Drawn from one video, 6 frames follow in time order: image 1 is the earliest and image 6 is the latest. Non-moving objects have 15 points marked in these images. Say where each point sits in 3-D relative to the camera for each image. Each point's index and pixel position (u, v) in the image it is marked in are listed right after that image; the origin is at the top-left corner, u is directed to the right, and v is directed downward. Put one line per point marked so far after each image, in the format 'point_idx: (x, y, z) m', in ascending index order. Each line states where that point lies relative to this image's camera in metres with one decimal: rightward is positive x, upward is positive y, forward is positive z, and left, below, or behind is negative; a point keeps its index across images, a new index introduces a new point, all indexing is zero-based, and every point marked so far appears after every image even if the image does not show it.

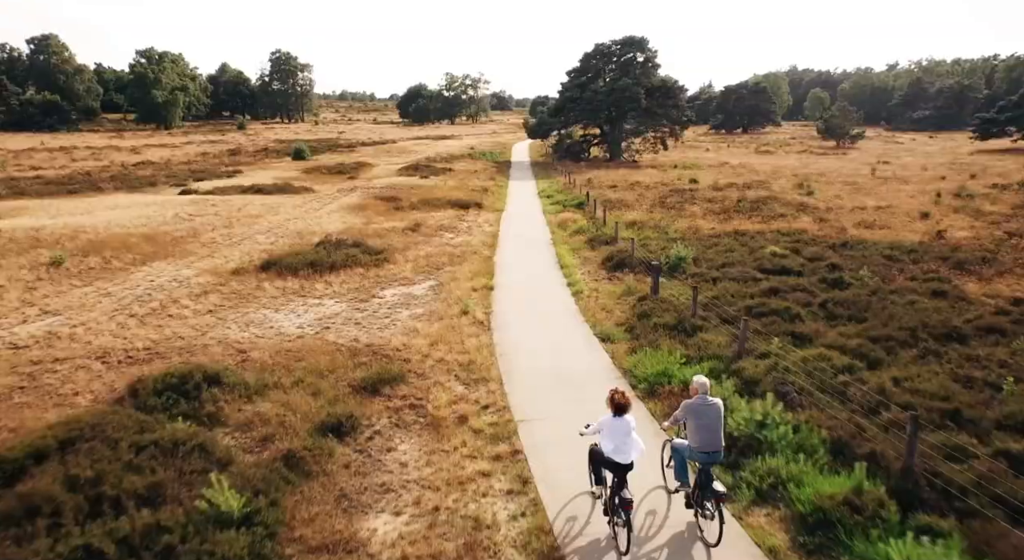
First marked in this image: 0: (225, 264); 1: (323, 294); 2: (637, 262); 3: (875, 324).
0: (-9.2, +0.5, +19.2) m
1: (-5.2, -0.4, +16.6) m
2: (+4.1, +0.5, +19.7) m
3: (+8.7, -1.0, +14.4) m
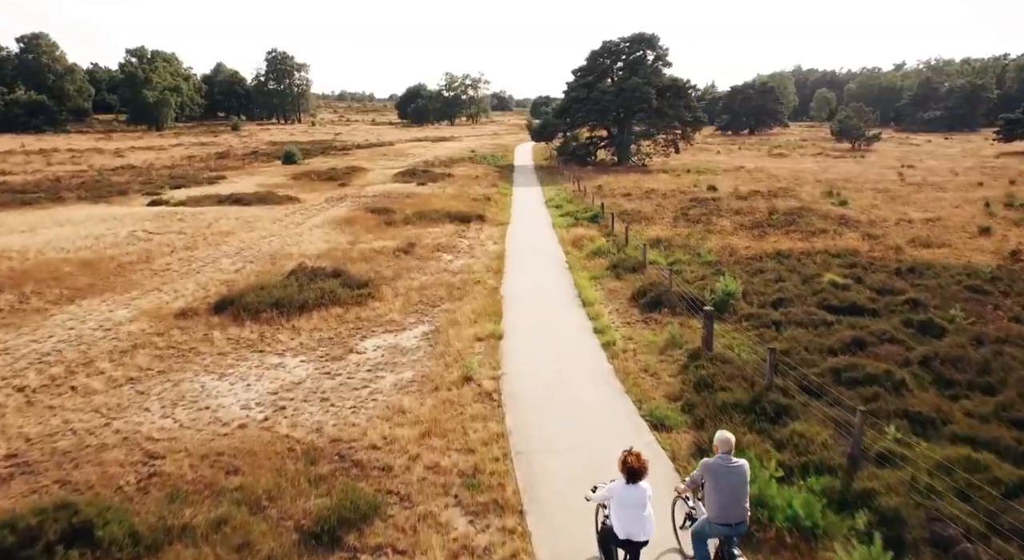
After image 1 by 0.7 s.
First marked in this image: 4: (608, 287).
0: (-8.8, -0.6, +15.6) m
1: (-4.9, -1.5, +13.1) m
2: (+4.4, -0.5, +16.2) m
3: (+9.0, -2.1, +10.8) m
4: (+3.0, -0.3, +18.5) m
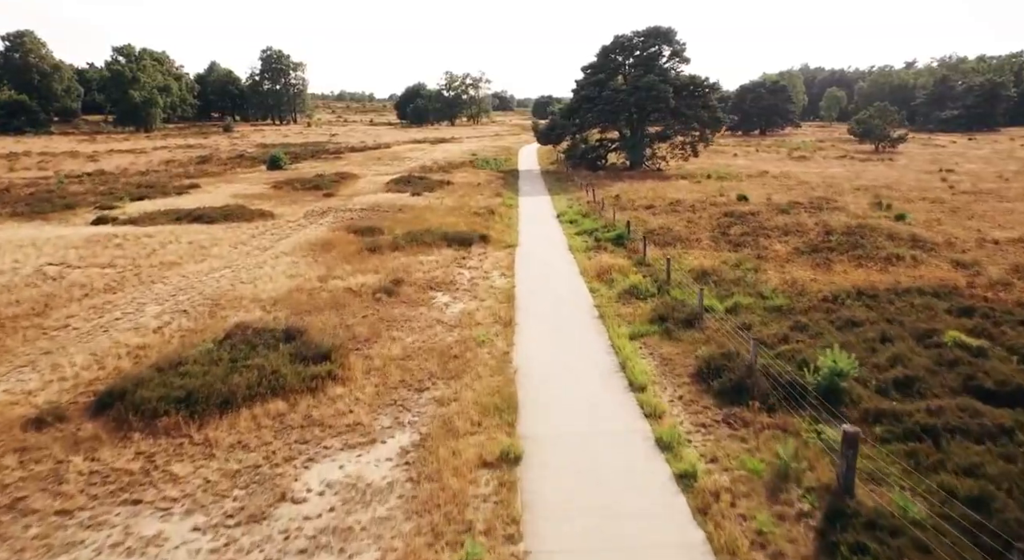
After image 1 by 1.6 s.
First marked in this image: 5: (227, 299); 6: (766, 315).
0: (-8.5, -2.0, +10.8) m
1: (-4.5, -2.9, +8.2) m
2: (+4.8, -2.0, +11.3) m
3: (+9.4, -3.5, +5.9) m
4: (+3.3, -1.7, +13.6) m
5: (-8.0, -0.5, +16.8) m
6: (+6.8, -0.9, +16.1) m
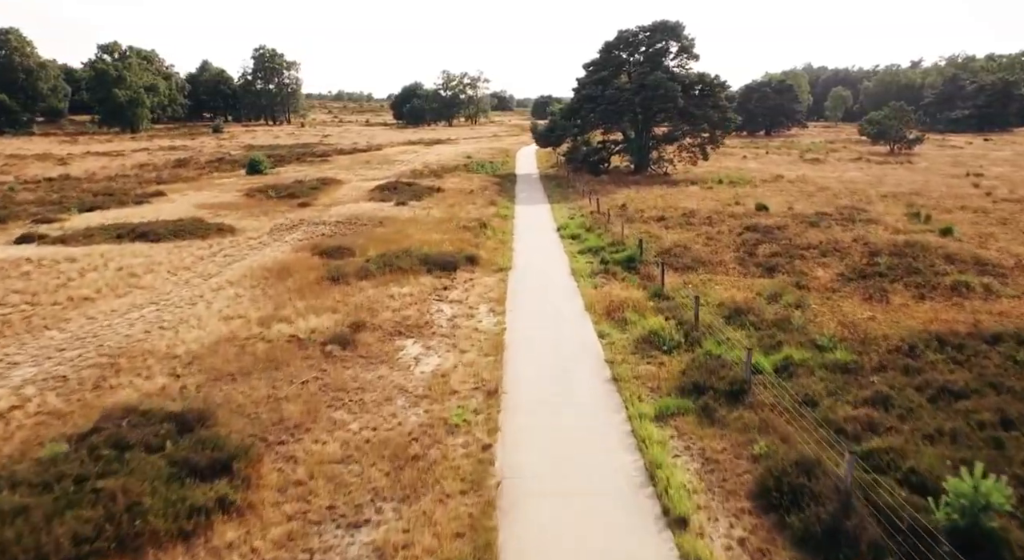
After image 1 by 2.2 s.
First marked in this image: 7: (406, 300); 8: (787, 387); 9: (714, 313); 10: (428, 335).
0: (-8.7, -3.1, +6.9) m
1: (-4.8, -4.0, +4.3) m
2: (+4.5, -3.1, +7.4) m
3: (+9.1, -4.6, +2.1) m
4: (+3.0, -2.8, +9.7) m
5: (-8.2, -1.6, +13.0) m
6: (+6.5, -2.0, +12.3) m
7: (-3.1, -0.6, +17.9) m
8: (+5.4, -2.1, +12.0) m
9: (+5.7, -0.8, +17.0) m
10: (-2.1, -1.4, +15.5) m
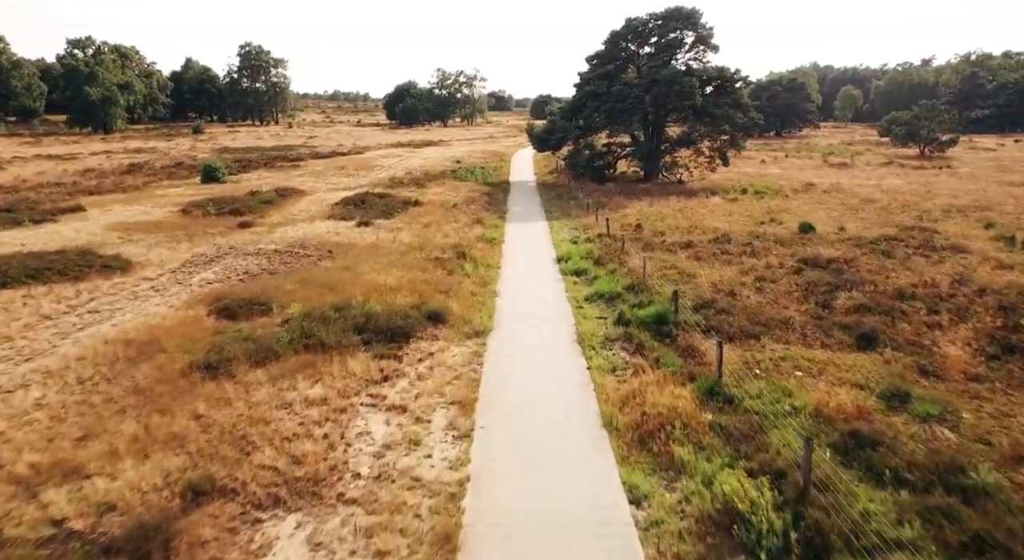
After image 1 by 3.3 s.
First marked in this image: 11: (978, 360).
0: (-9.2, -4.9, 0.0) m
1: (-5.3, -5.8, -2.5) m
2: (+4.0, -4.9, +0.5) m
3: (+8.6, -6.4, -4.8) m
4: (+2.5, -4.6, +2.9) m
5: (-8.7, -3.5, +6.1) m
6: (+6.0, -3.8, +5.4) m
7: (-3.7, -2.4, +11.0) m
8: (+4.9, -3.9, +5.1) m
9: (+5.2, -2.7, +10.1) m
10: (-2.7, -3.2, +8.6) m
11: (+10.5, -1.8, +13.5) m
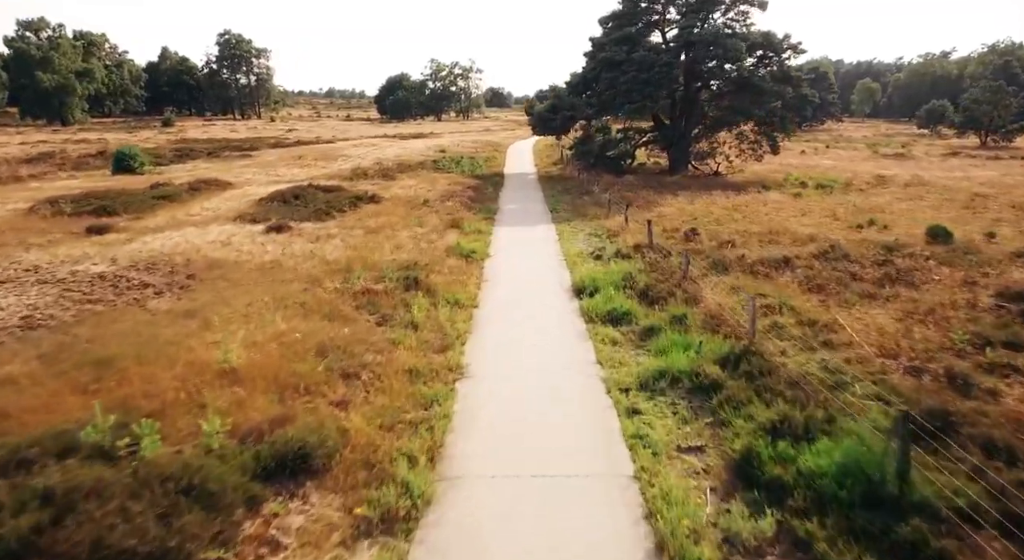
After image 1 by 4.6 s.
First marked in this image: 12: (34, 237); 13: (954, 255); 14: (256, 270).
0: (-9.6, -6.0, -10.2) m
1: (-5.6, -6.9, -12.8) m
2: (+3.7, -6.0, -9.7) m
3: (+8.3, -7.5, -15.0) m
4: (+2.2, -5.7, -7.4) m
5: (-9.1, -4.5, -4.2) m
6: (+5.7, -4.9, -4.8) m
7: (-4.0, -3.5, +0.8) m
8: (+4.6, -5.0, -5.1) m
9: (+4.9, -3.7, -0.1) m
10: (-3.0, -4.3, -1.6) m
11: (+10.2, -2.9, +3.3) m
12: (-15.1, +1.4, +18.8) m
13: (+12.6, +0.7, +16.8) m
14: (-6.5, +0.4, +15.3) m
